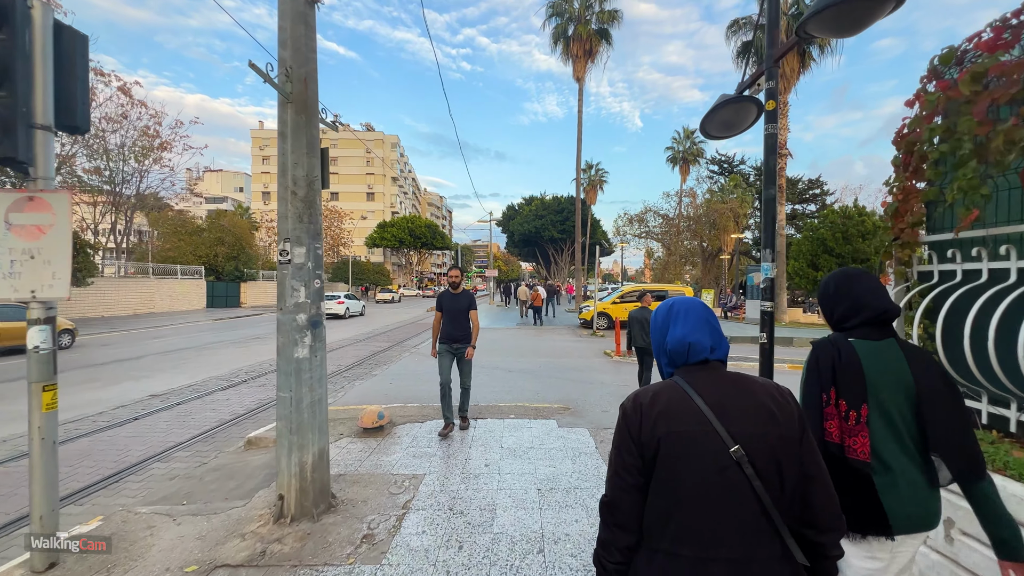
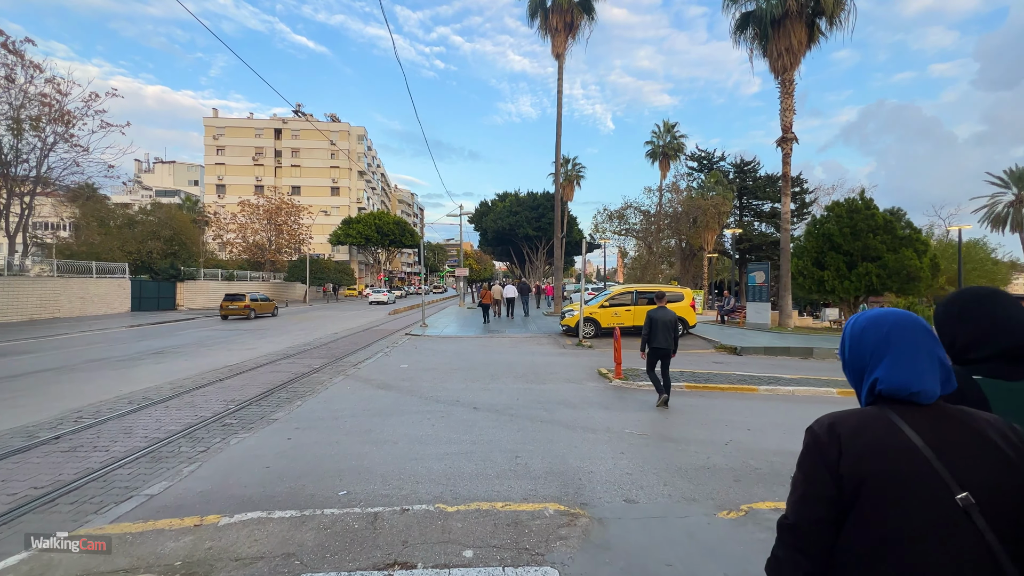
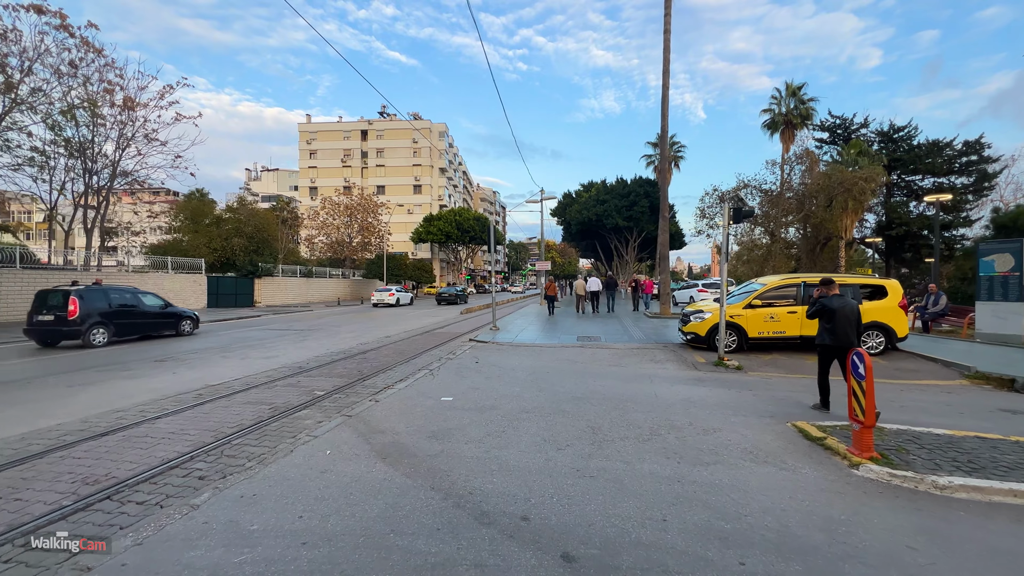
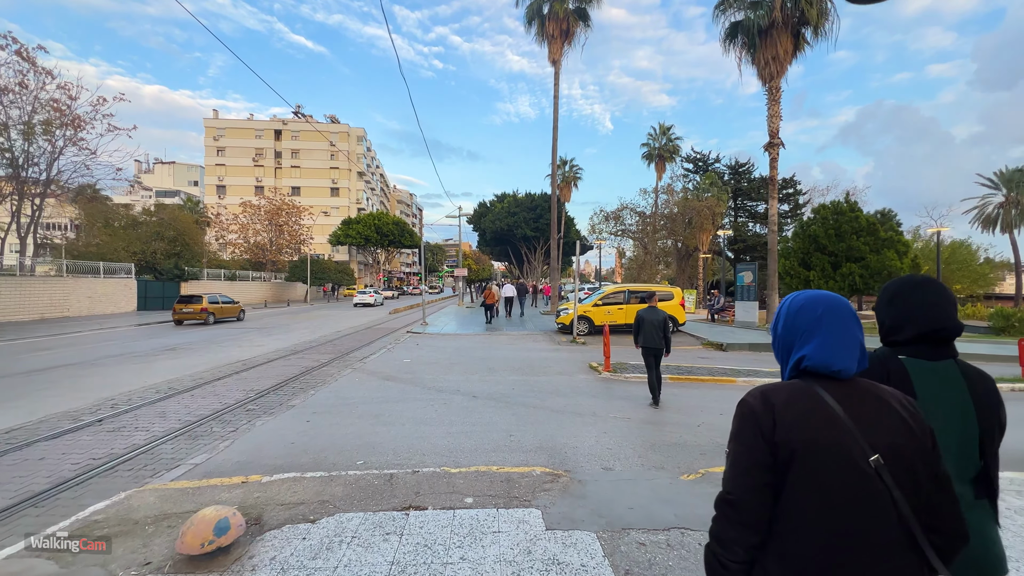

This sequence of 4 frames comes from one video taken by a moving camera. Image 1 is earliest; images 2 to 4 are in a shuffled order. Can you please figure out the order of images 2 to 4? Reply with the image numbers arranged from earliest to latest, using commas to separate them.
4, 2, 3
